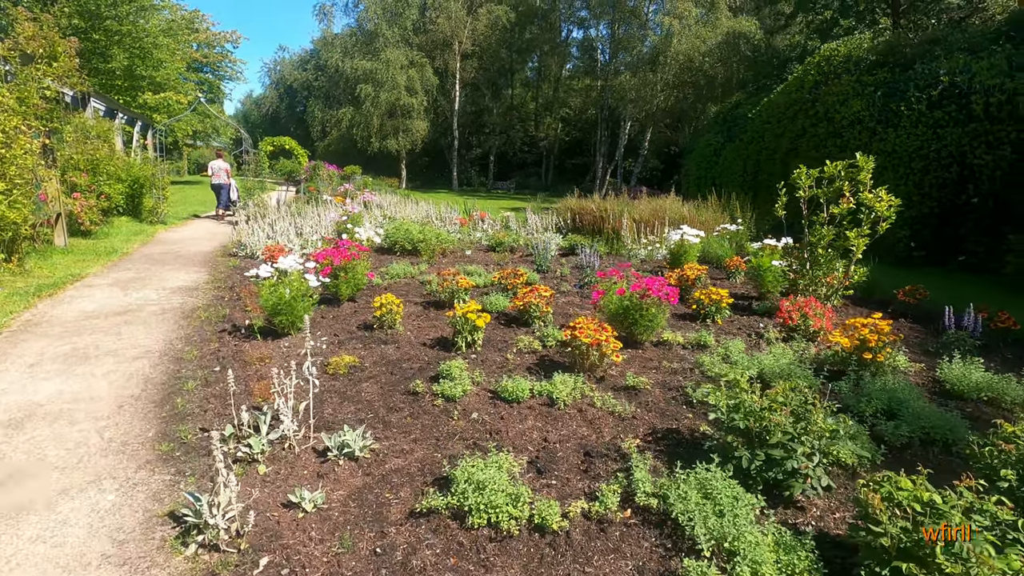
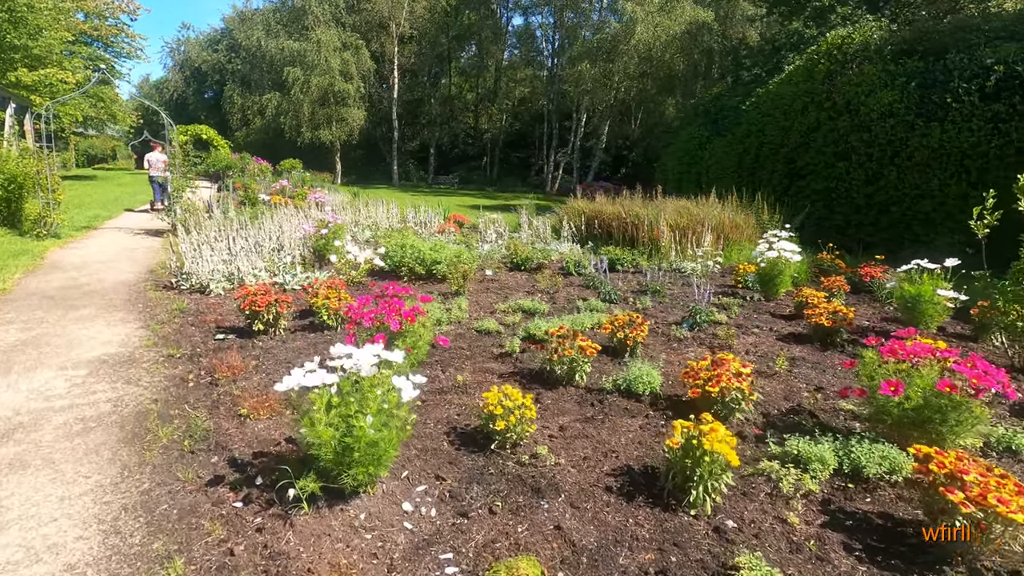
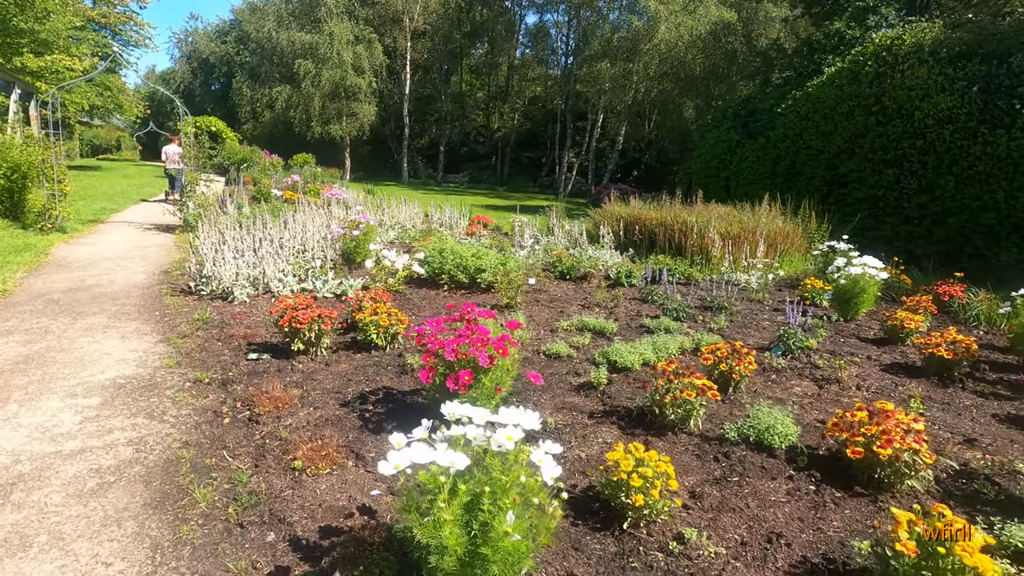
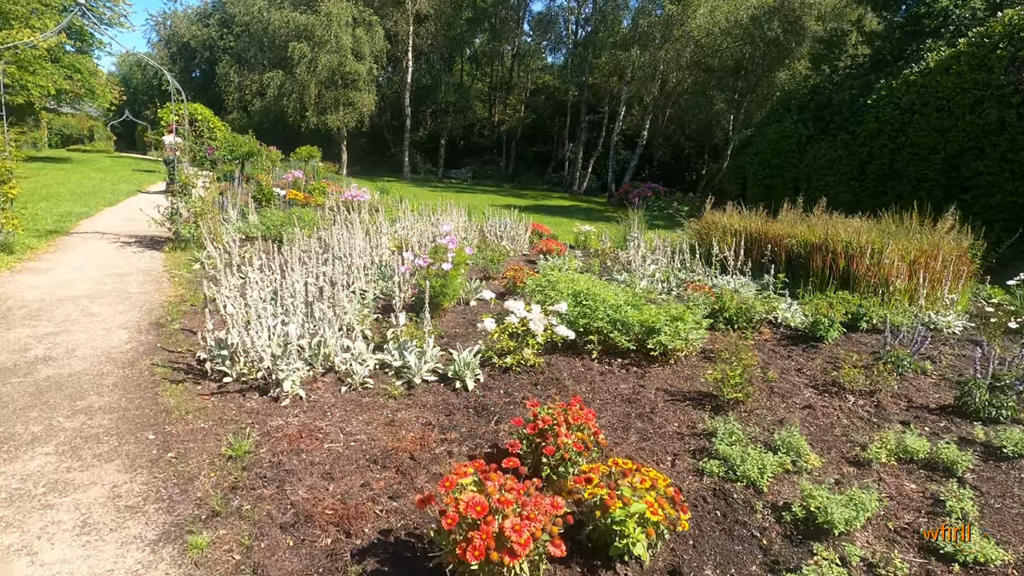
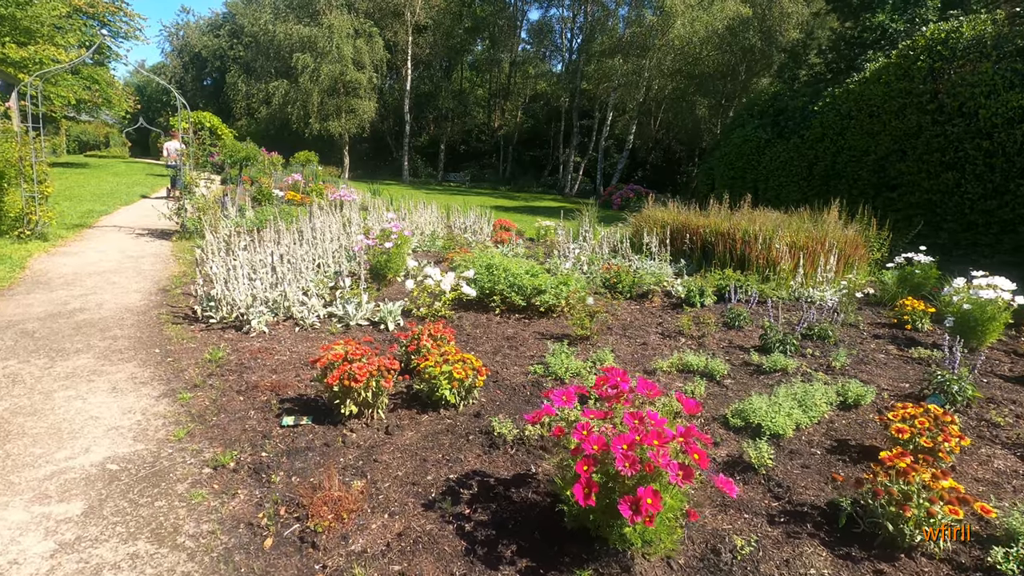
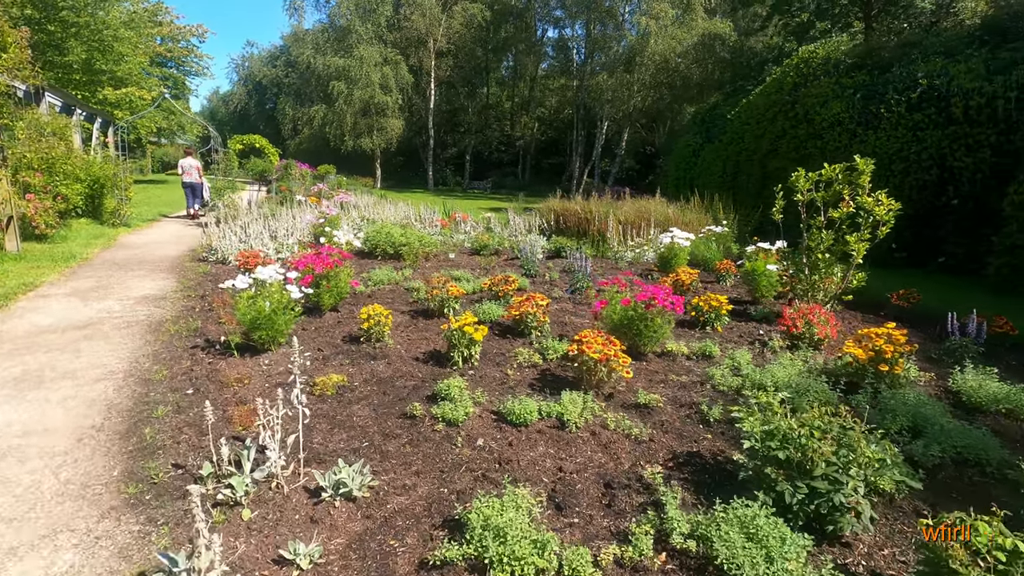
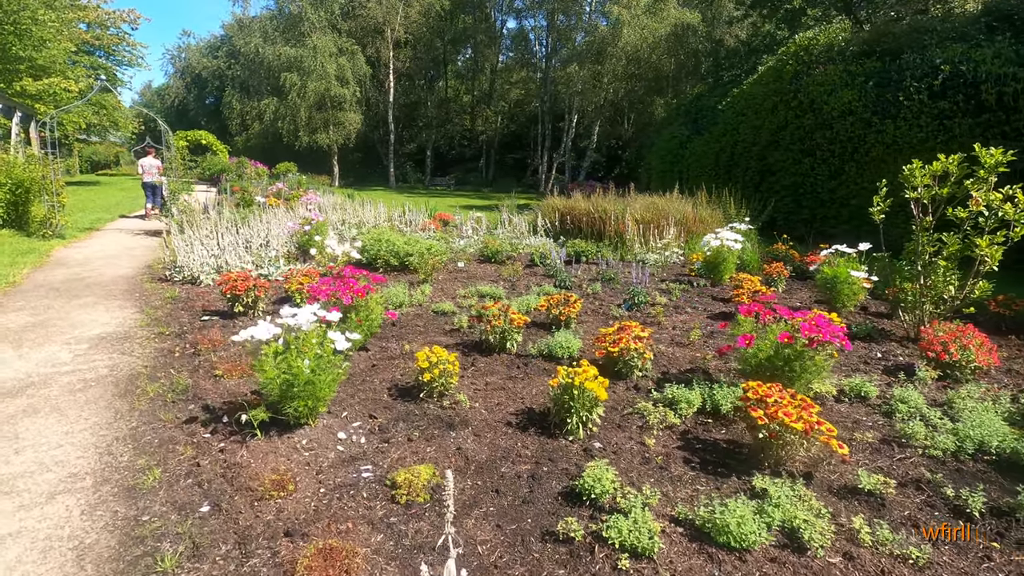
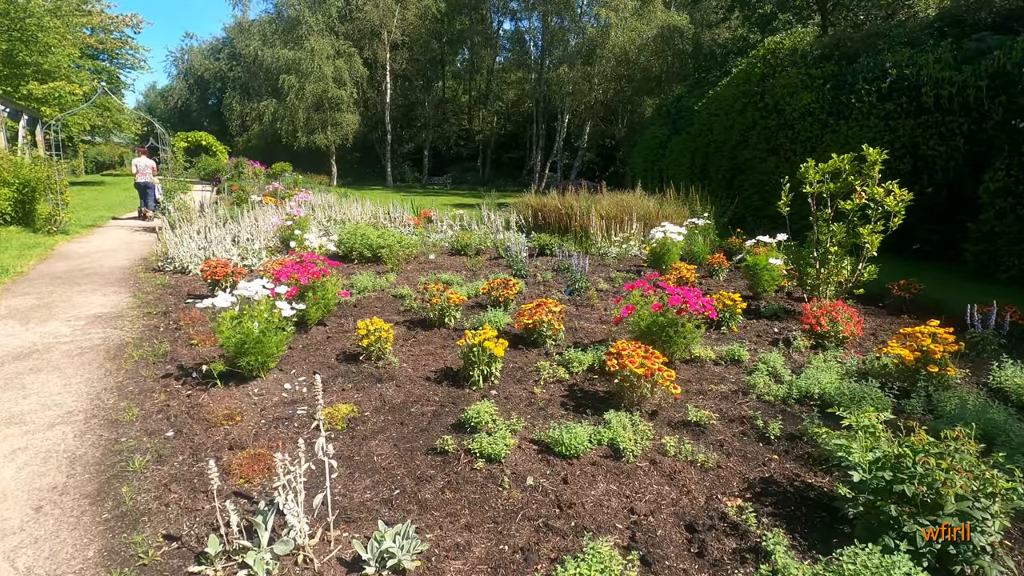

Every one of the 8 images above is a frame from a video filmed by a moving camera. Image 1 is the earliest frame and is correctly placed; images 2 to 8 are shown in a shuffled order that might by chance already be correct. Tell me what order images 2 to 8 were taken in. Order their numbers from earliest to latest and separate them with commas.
6, 8, 7, 2, 3, 5, 4
